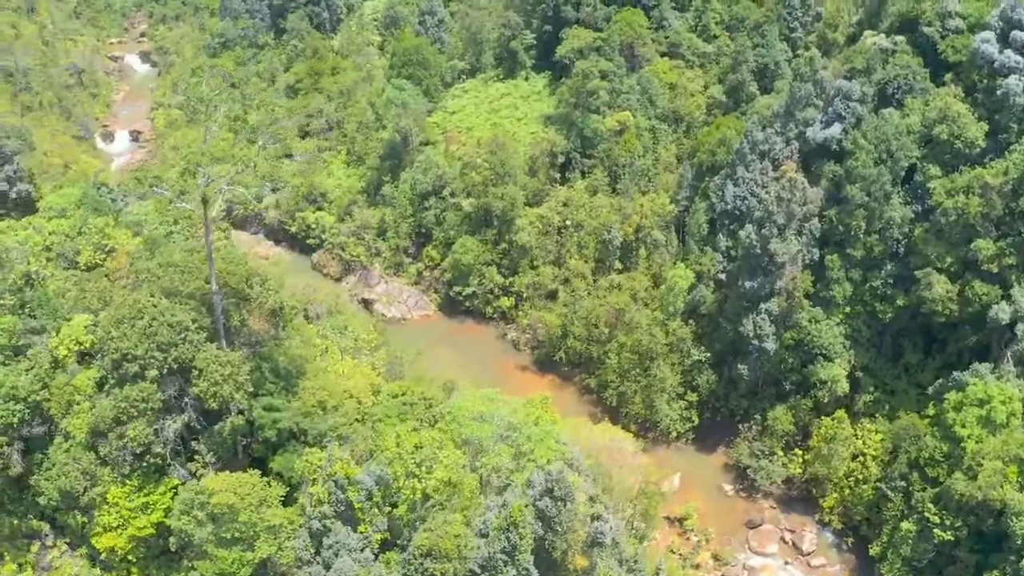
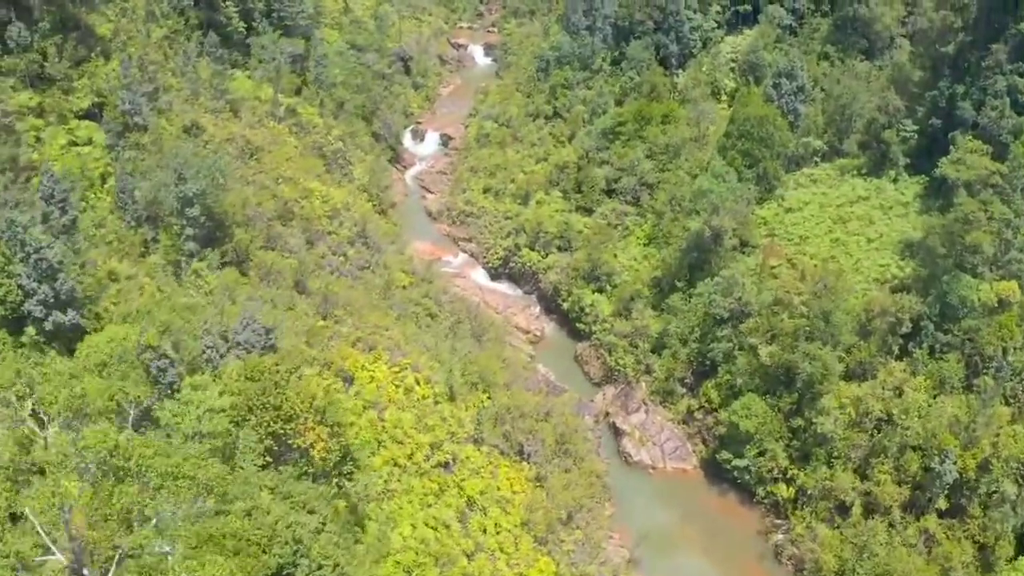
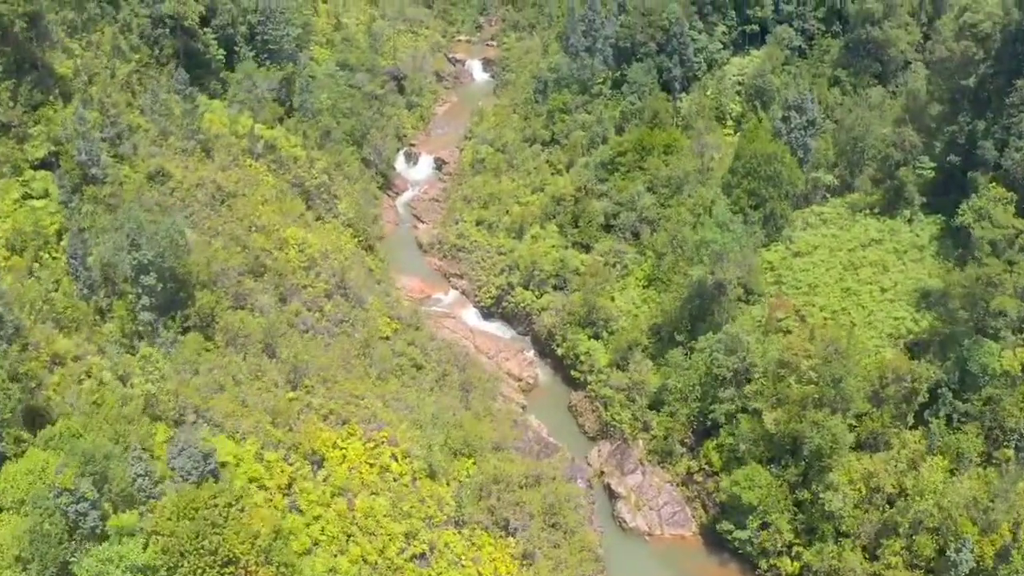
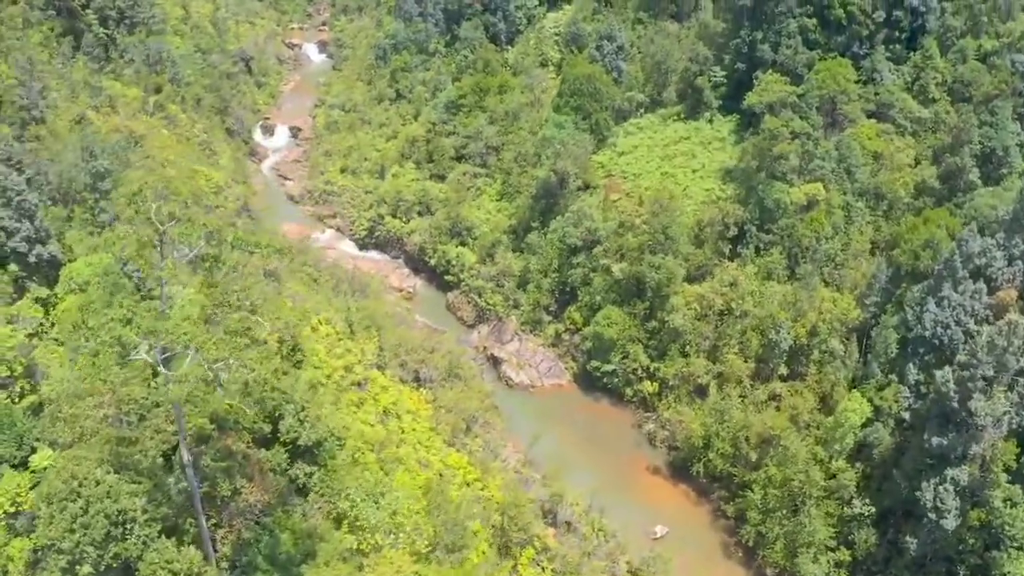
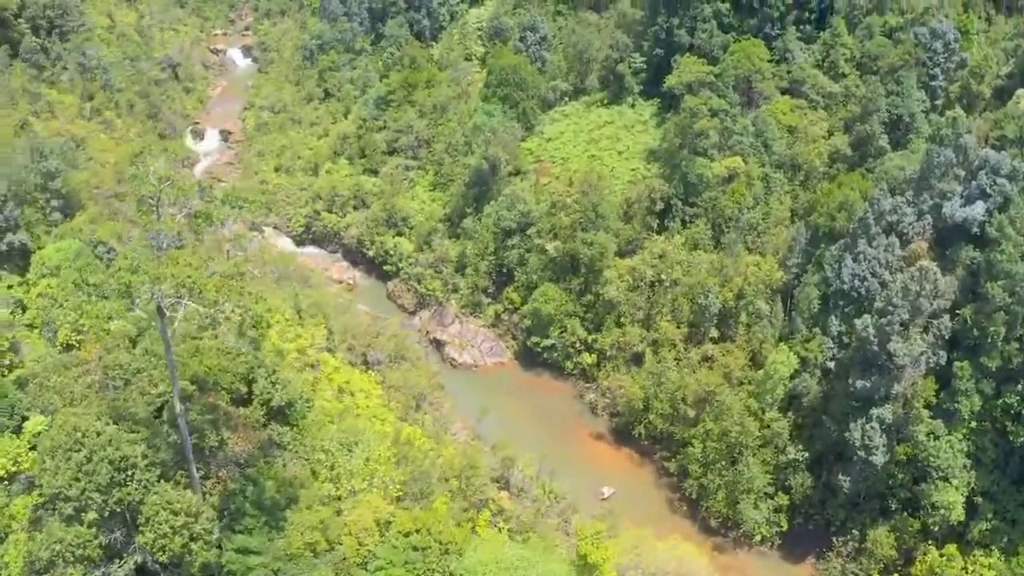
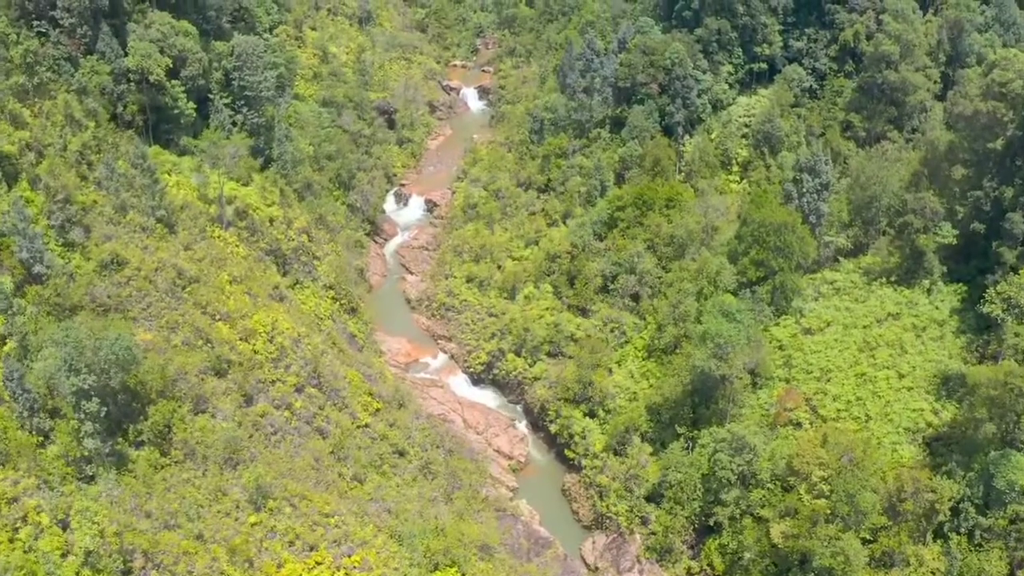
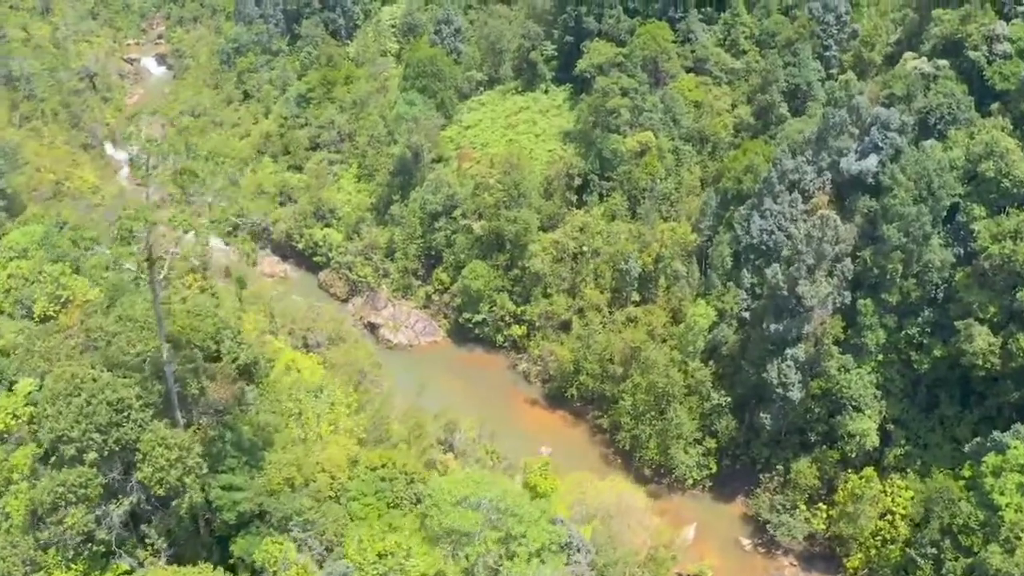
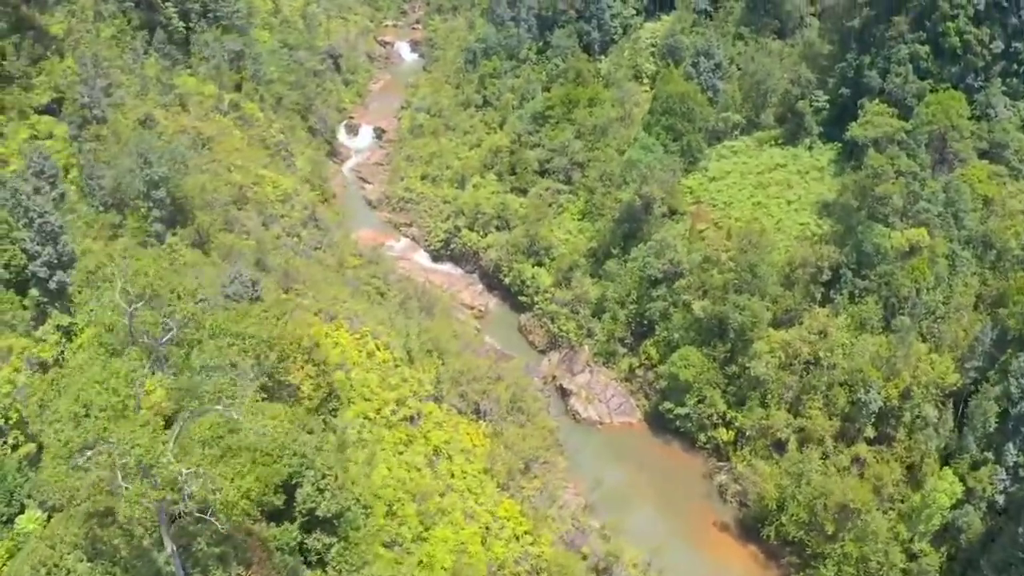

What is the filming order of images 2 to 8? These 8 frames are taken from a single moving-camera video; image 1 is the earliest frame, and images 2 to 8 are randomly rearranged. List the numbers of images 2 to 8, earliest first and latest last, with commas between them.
7, 5, 4, 8, 2, 3, 6
